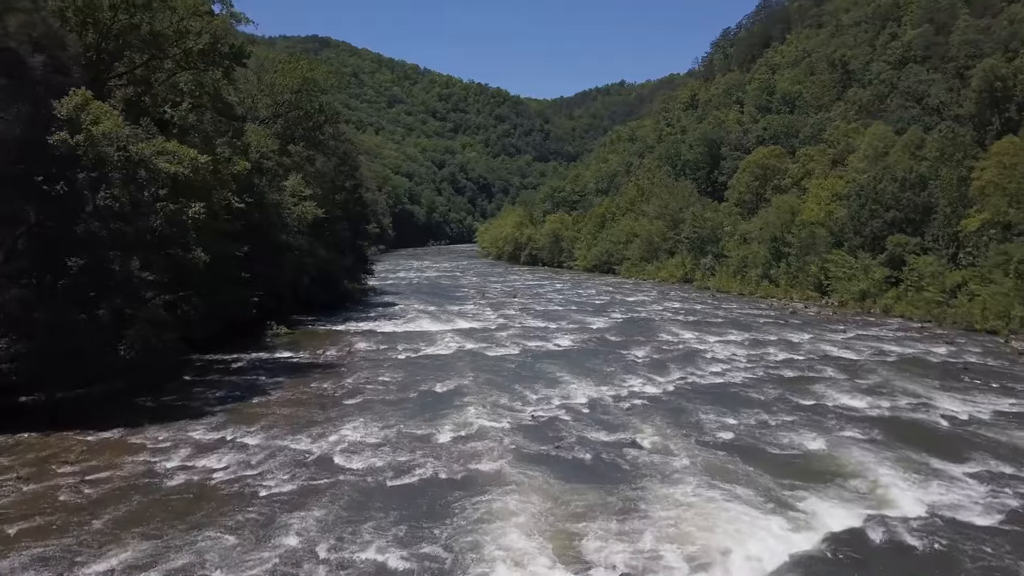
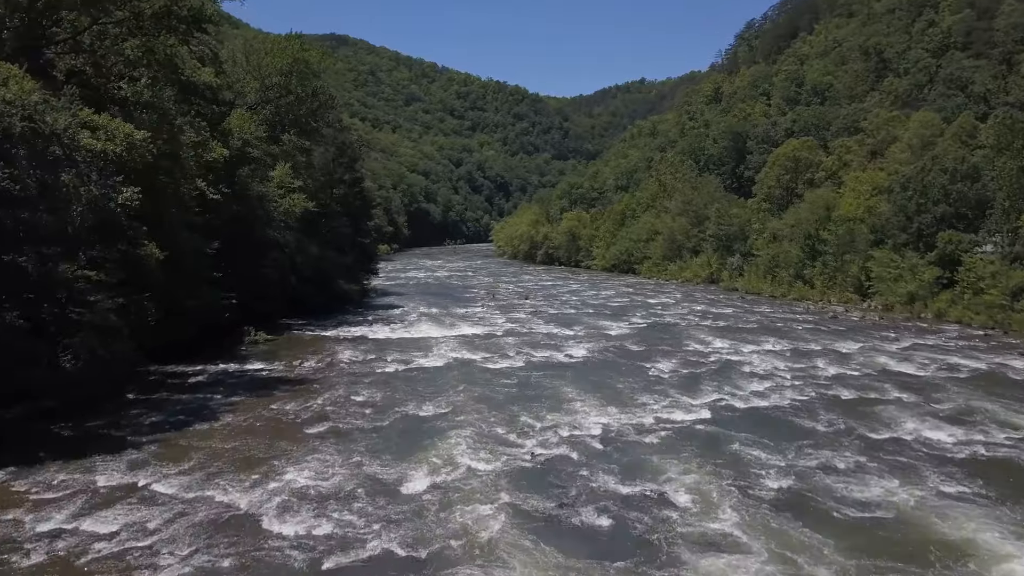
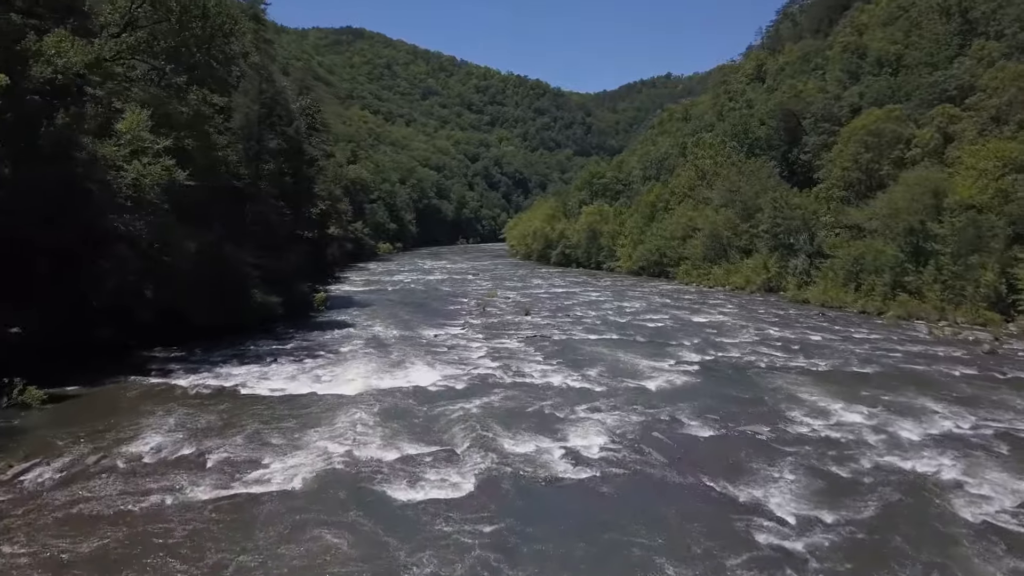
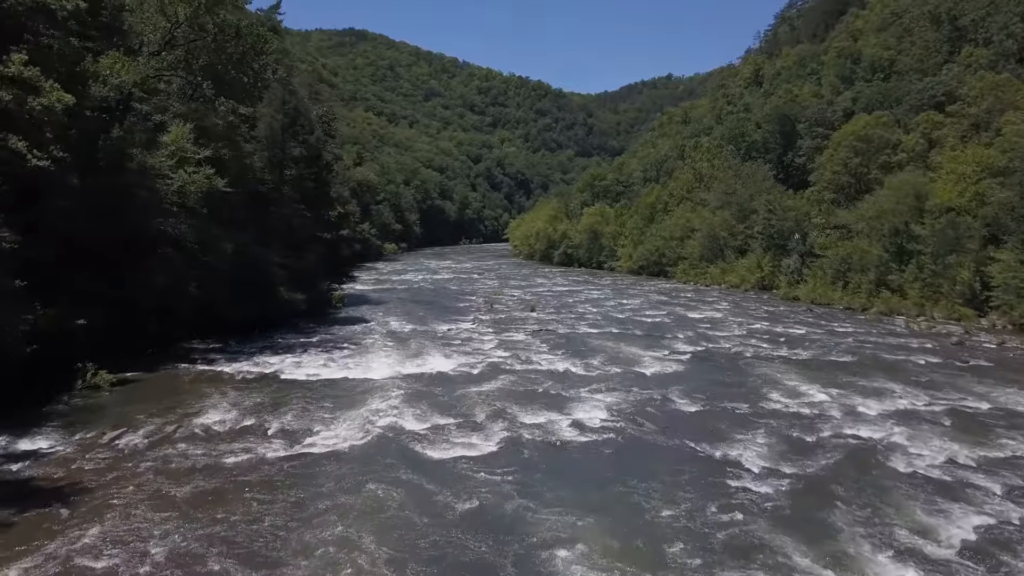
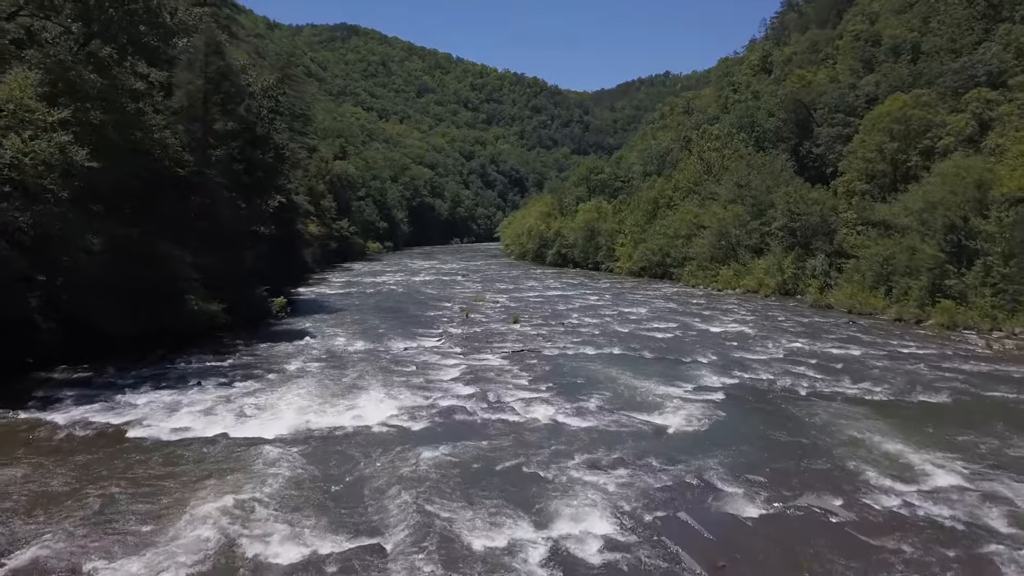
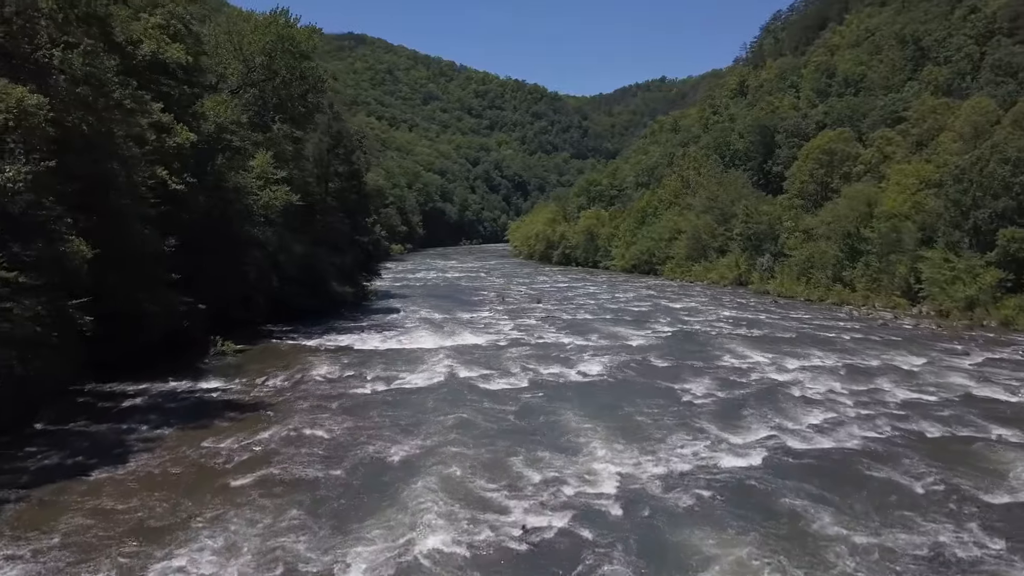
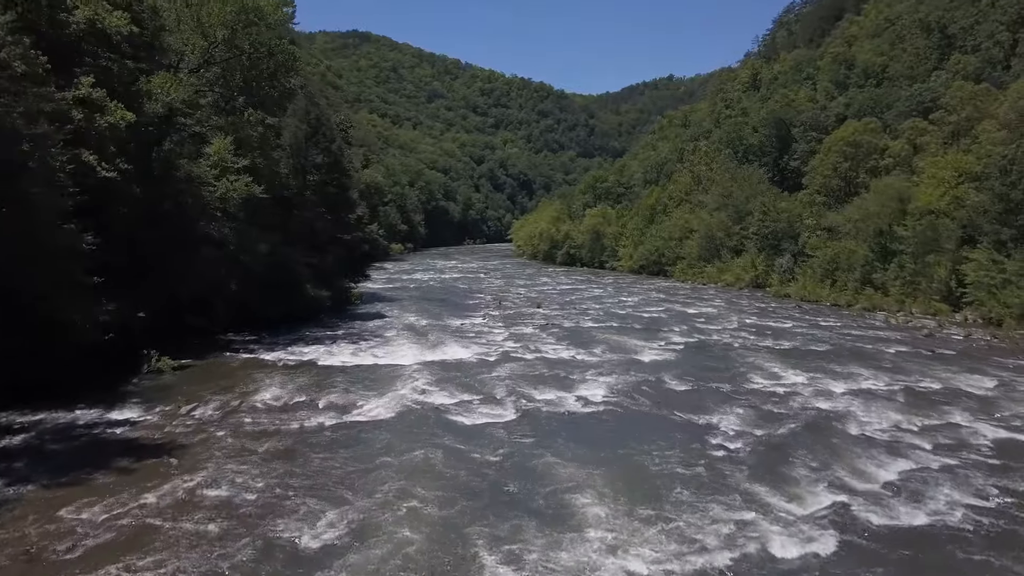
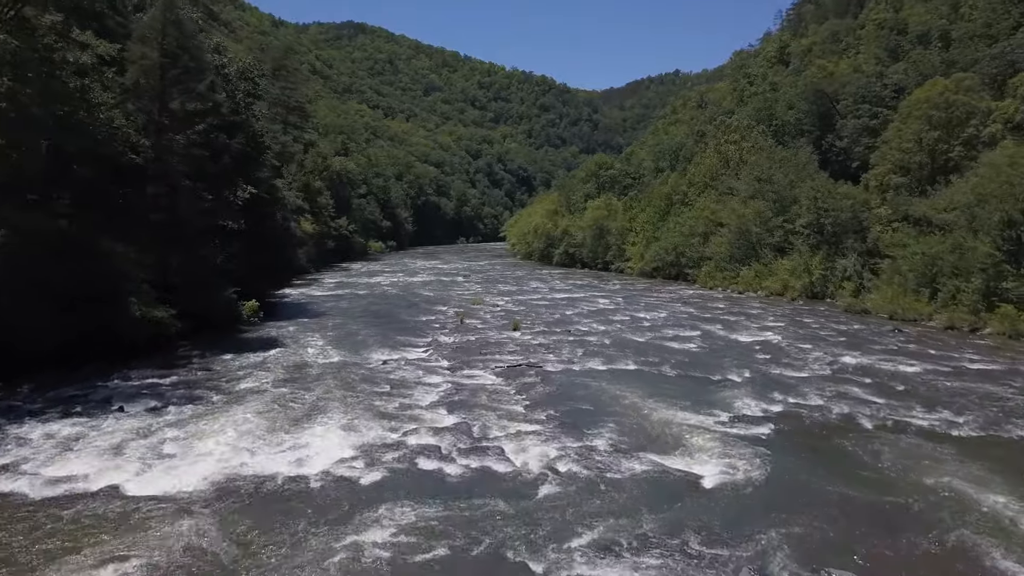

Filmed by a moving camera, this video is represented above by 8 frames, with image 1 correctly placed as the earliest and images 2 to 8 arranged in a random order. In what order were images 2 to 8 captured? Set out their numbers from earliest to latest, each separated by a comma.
2, 6, 7, 4, 3, 5, 8
